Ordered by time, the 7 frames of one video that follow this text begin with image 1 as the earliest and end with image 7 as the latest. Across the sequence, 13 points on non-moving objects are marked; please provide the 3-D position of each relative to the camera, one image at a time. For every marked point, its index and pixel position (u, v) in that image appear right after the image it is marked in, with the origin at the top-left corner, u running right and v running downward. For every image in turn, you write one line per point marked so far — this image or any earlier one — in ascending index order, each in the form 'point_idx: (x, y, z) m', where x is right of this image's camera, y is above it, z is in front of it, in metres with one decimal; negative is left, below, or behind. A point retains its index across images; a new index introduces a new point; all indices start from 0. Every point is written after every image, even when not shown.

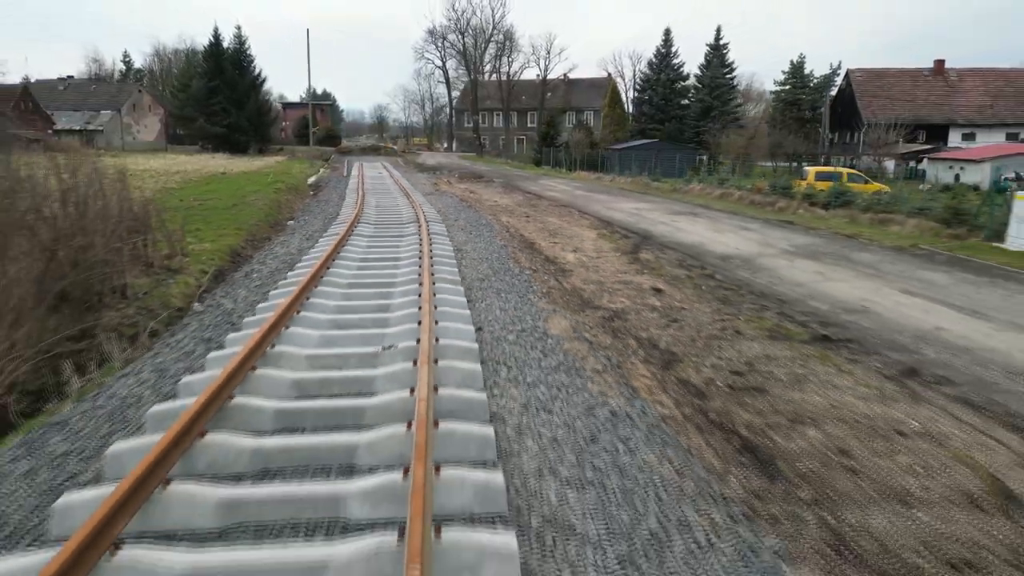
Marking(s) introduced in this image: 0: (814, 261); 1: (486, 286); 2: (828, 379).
0: (+2.8, +0.3, +9.7) m
1: (-0.2, 0.0, +7.6) m
2: (+1.6, -0.4, +5.2) m
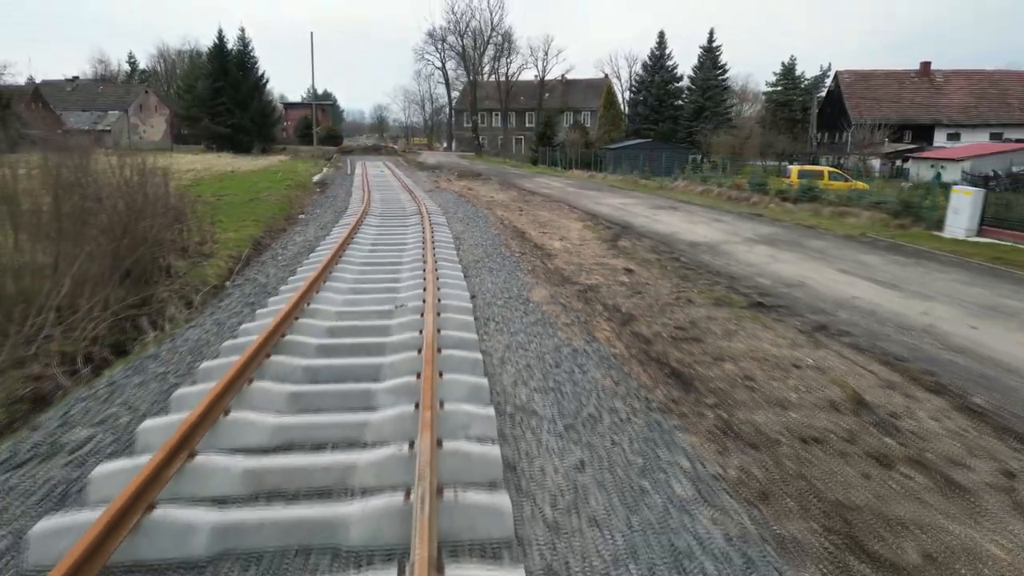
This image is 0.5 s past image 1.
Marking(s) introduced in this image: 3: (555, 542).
0: (+2.7, +0.4, +11.0) m
1: (-0.3, +0.2, +8.8) m
2: (+1.5, -0.3, +6.4) m
3: (+0.1, -0.7, +2.9) m
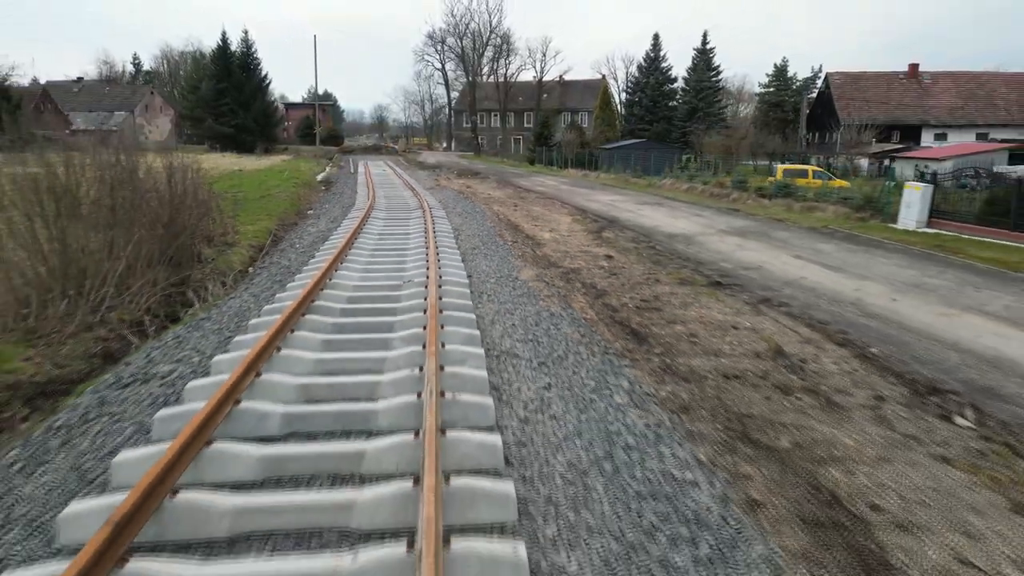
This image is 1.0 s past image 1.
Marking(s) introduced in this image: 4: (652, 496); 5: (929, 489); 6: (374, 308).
0: (+2.7, +0.6, +12.1) m
1: (-0.3, +0.3, +10.0) m
2: (+1.4, -0.1, +7.6) m
3: (0.0, -0.5, +4.1) m
4: (+0.4, -0.7, +3.3) m
5: (+1.5, -0.7, +3.7) m
6: (-0.9, -0.1, +6.6) m
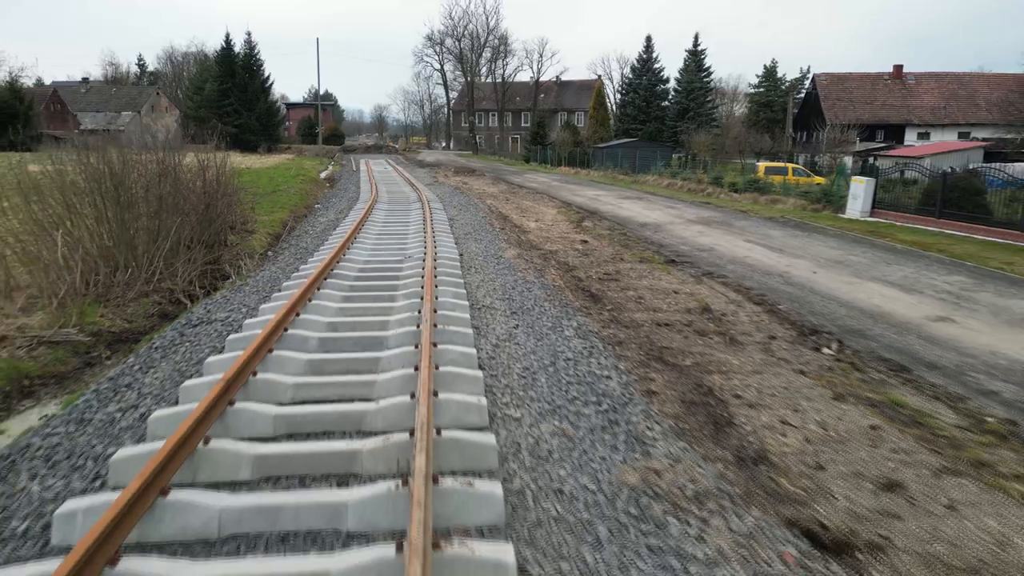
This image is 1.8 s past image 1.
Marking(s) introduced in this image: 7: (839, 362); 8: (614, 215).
0: (+2.5, +0.8, +13.6) m
1: (-0.5, +0.6, +11.5) m
2: (+1.3, +0.1, +9.1) m
3: (-0.1, -0.3, +5.6) m
4: (+0.3, -0.4, +4.8) m
5: (+1.3, -0.5, +5.2) m
6: (-1.0, +0.1, +8.0) m
7: (+1.8, -0.4, +5.7) m
8: (+1.5, +1.1, +15.4) m
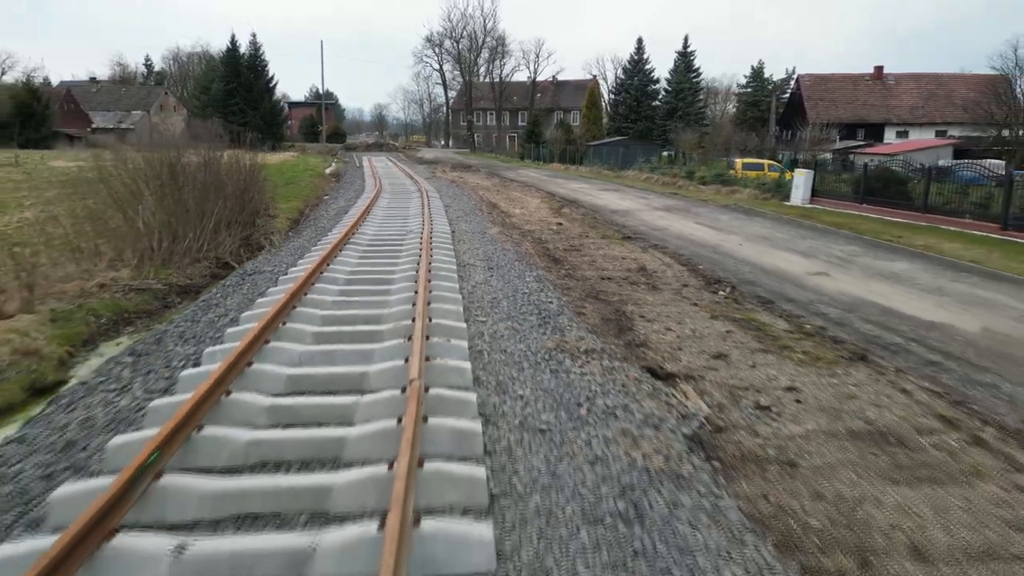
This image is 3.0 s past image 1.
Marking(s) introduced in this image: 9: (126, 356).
0: (+2.3, +1.2, +15.7) m
1: (-0.7, +0.9, +13.6) m
2: (+1.1, +0.4, +11.2) m
3: (-0.3, 0.0, +7.6) m
4: (+0.1, -0.1, +6.9) m
5: (+1.1, -0.2, +7.3) m
6: (-1.2, +0.4, +10.1) m
7: (+1.6, -0.1, +7.8) m
8: (+1.3, +1.4, +17.5) m
9: (-2.0, -0.4, +5.4) m
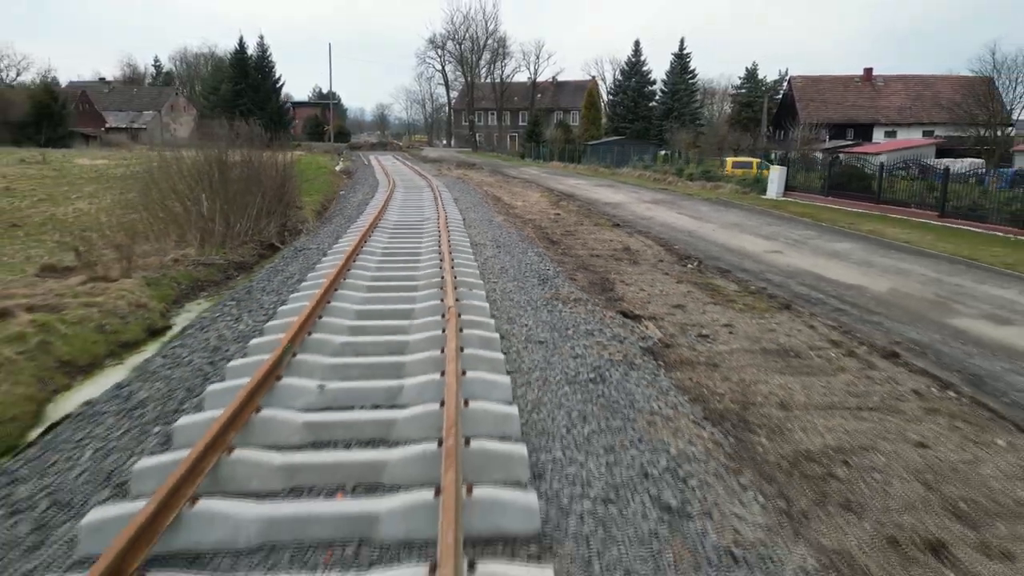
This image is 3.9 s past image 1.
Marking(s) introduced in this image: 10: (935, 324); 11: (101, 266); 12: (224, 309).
0: (+2.4, +1.4, +17.4) m
1: (-0.6, +1.2, +15.3) m
2: (+1.1, +0.7, +12.9) m
3: (-0.2, +0.3, +9.4) m
4: (+0.1, +0.1, +8.6) m
5: (+1.2, +0.1, +9.0) m
6: (-1.2, +0.7, +11.9) m
7: (+1.6, +0.2, +9.6) m
8: (+1.4, +1.7, +19.2) m
9: (-1.9, -0.1, +7.2) m
10: (+2.7, -0.2, +6.7) m
11: (-3.7, +0.2, +9.4) m
12: (-1.9, -0.1, +6.9) m
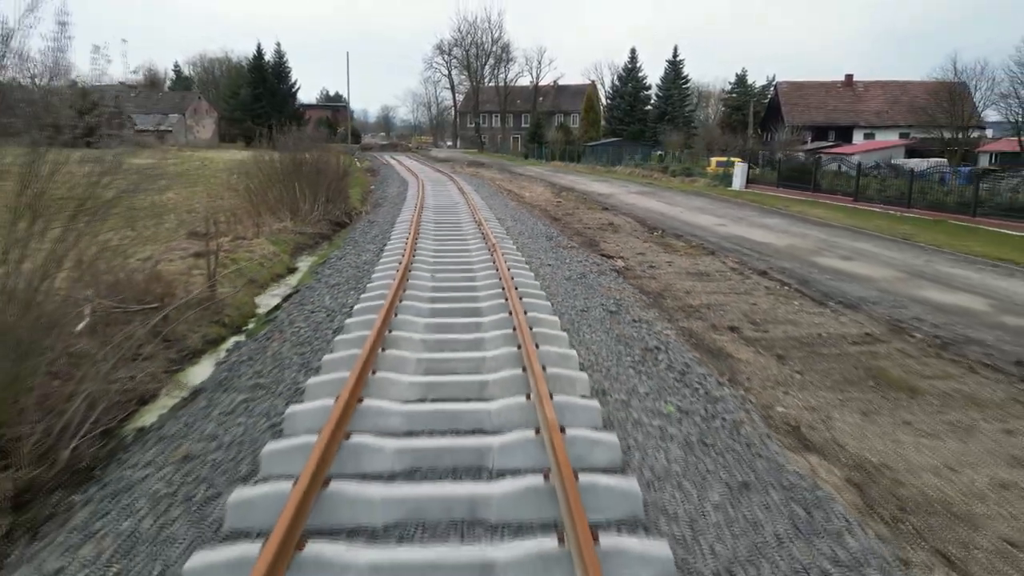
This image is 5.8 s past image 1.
0: (+2.6, +1.9, +21.2) m
1: (-0.4, +1.7, +19.0) m
2: (+1.3, +1.2, +16.6) m
3: (-0.1, +0.8, +13.1) m
4: (+0.3, +0.6, +12.4) m
5: (+1.4, +0.6, +12.8) m
6: (-1.0, +1.2, +15.6) m
7: (+1.8, +0.7, +13.3) m
8: (+1.6, +2.2, +23.0) m
9: (-1.8, +0.4, +10.9) m
10: (+2.9, +0.3, +10.5) m
11: (-3.5, +0.7, +13.1) m
12: (-1.7, +0.4, +10.7) m
